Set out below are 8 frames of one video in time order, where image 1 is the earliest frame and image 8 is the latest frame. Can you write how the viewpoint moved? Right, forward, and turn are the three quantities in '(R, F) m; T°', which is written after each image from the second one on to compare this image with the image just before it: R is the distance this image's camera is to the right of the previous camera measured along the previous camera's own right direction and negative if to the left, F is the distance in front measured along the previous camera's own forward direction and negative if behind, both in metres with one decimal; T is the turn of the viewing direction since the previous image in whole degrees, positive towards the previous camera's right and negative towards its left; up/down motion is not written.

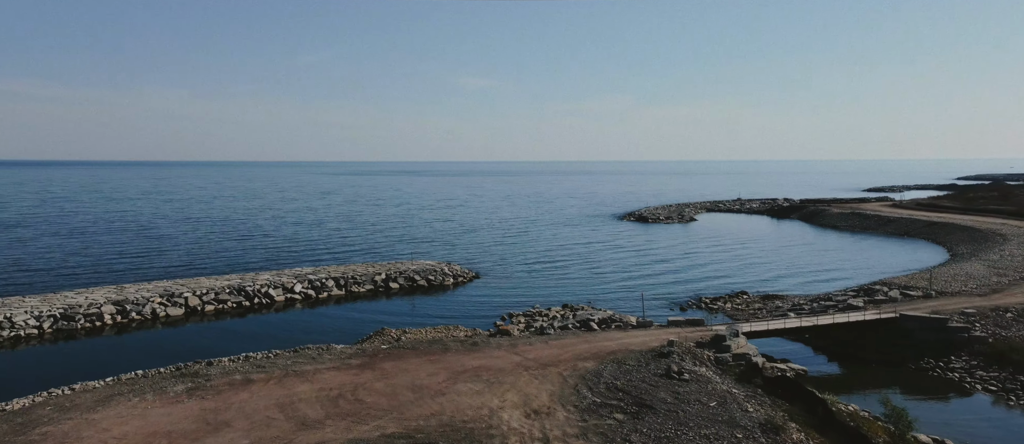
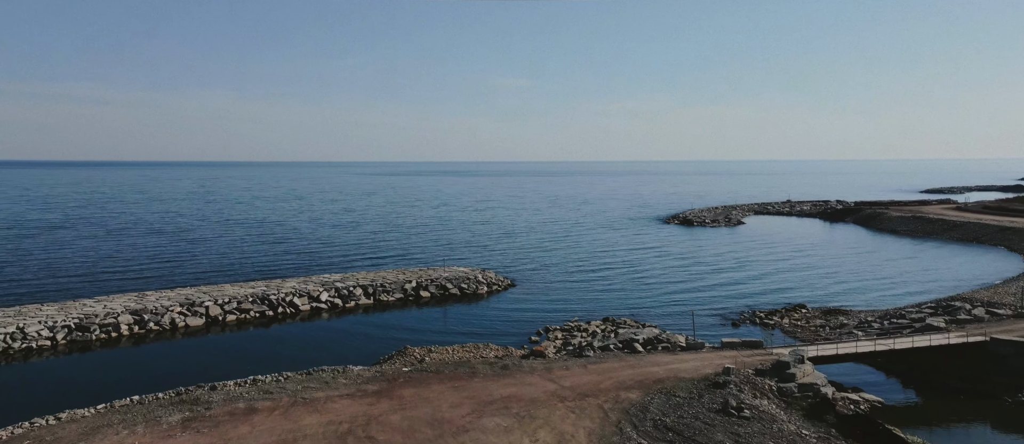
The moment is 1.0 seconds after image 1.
(+0.2, +2.4) m; -3°
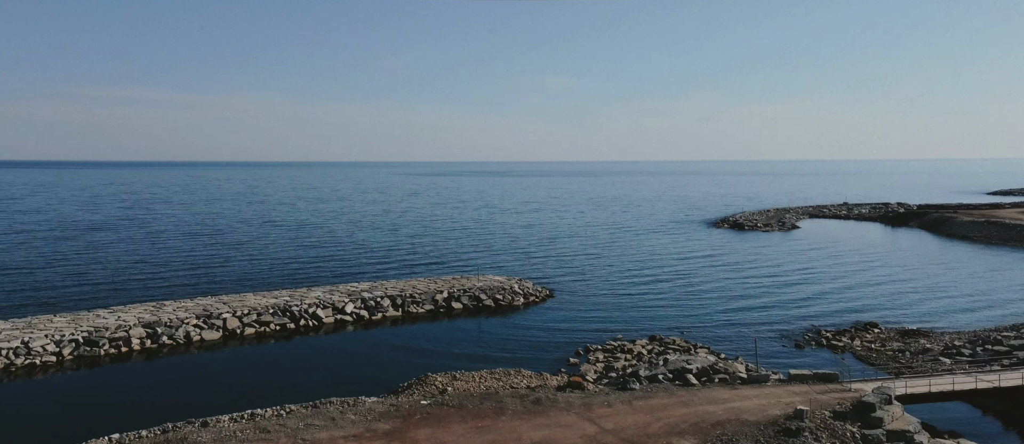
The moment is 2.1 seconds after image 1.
(+0.2, +2.8) m; -4°
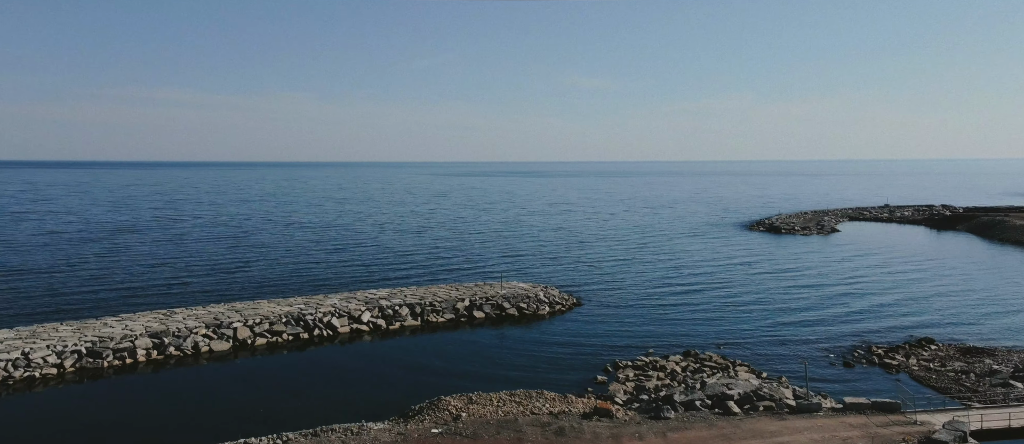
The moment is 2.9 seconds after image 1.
(+0.2, +1.9) m; -2°
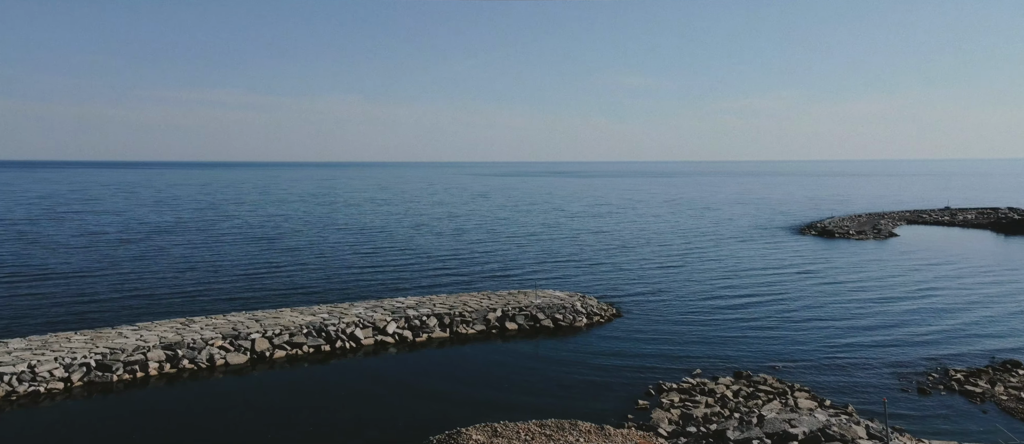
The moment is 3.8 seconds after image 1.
(+0.2, +2.2) m; -3°
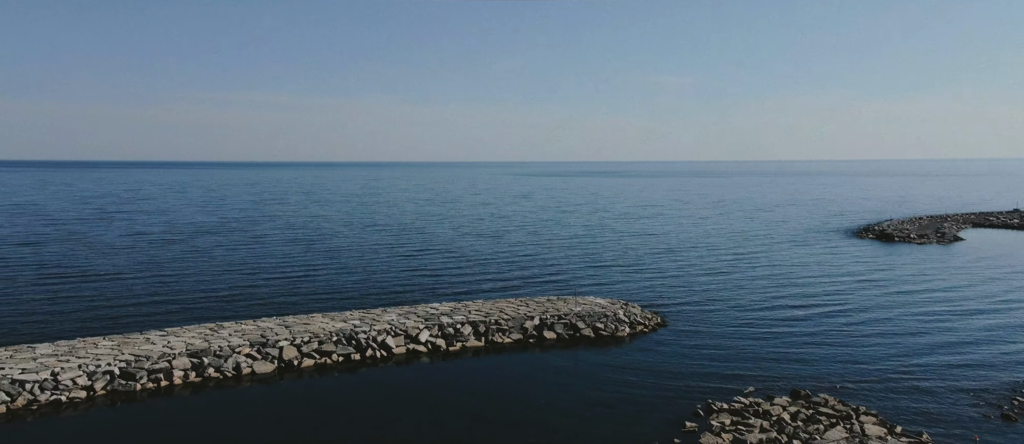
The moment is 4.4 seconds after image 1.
(+0.2, +1.6) m; -4°
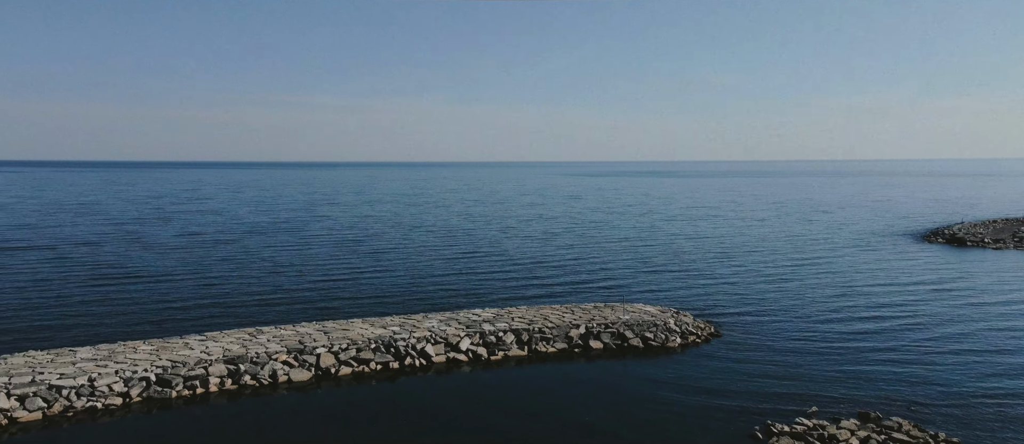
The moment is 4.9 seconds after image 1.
(+0.2, +1.3) m; -4°
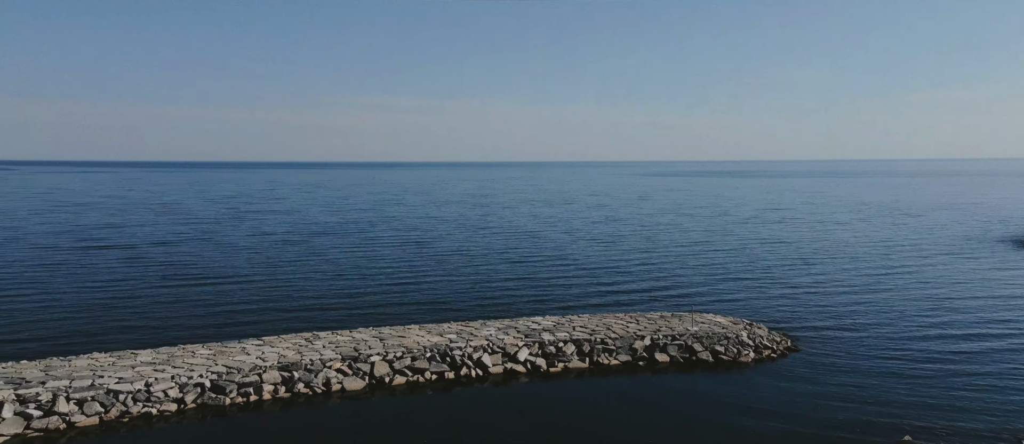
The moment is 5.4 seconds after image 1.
(+0.2, +1.2) m; -6°
